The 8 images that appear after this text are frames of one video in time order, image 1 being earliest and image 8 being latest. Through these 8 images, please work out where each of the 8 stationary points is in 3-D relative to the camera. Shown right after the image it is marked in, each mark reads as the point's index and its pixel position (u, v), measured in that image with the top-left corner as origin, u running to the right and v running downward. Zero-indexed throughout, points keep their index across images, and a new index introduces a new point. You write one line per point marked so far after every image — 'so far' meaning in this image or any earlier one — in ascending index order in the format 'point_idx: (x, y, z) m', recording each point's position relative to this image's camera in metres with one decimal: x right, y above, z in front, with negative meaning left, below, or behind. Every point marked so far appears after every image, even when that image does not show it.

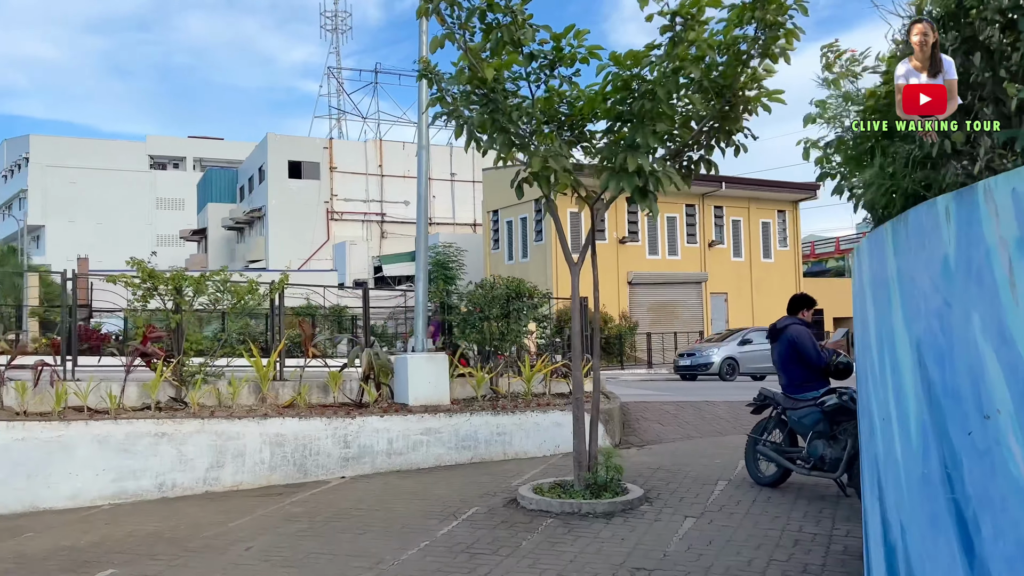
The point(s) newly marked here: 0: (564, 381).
0: (+0.7, -1.3, +11.2) m
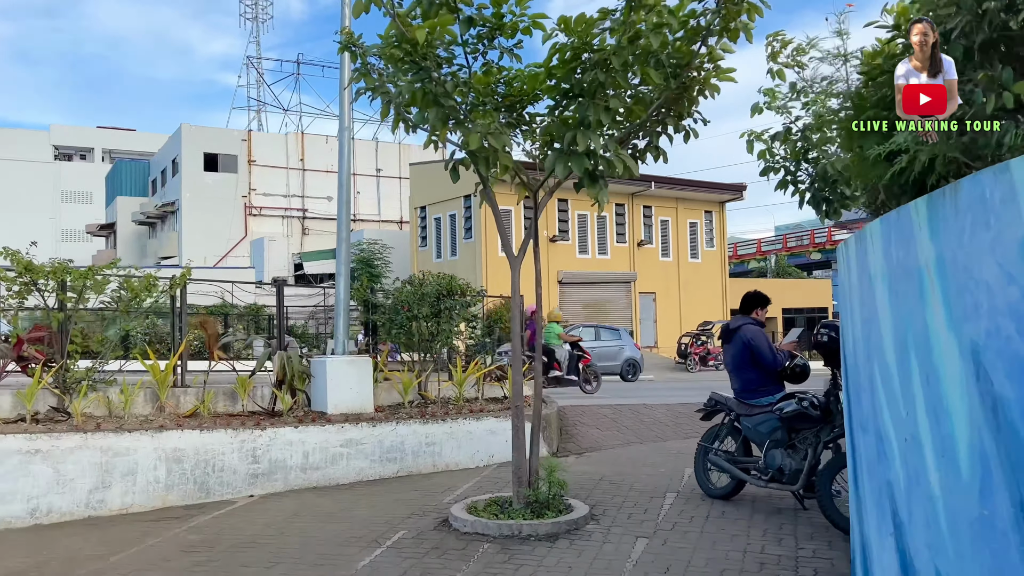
0: (-0.2, -1.3, +10.5) m
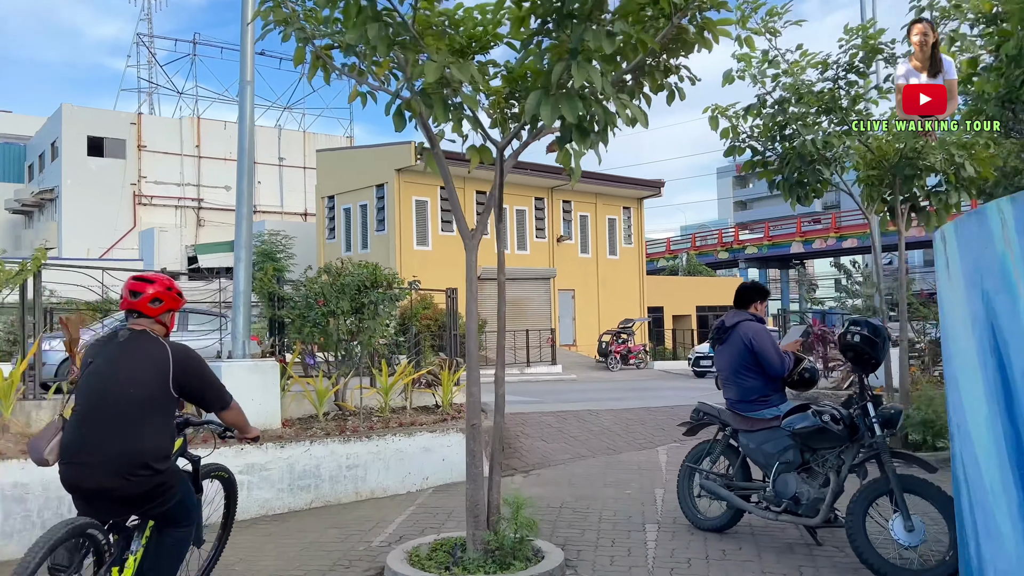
0: (-0.9, -1.2, +9.1) m
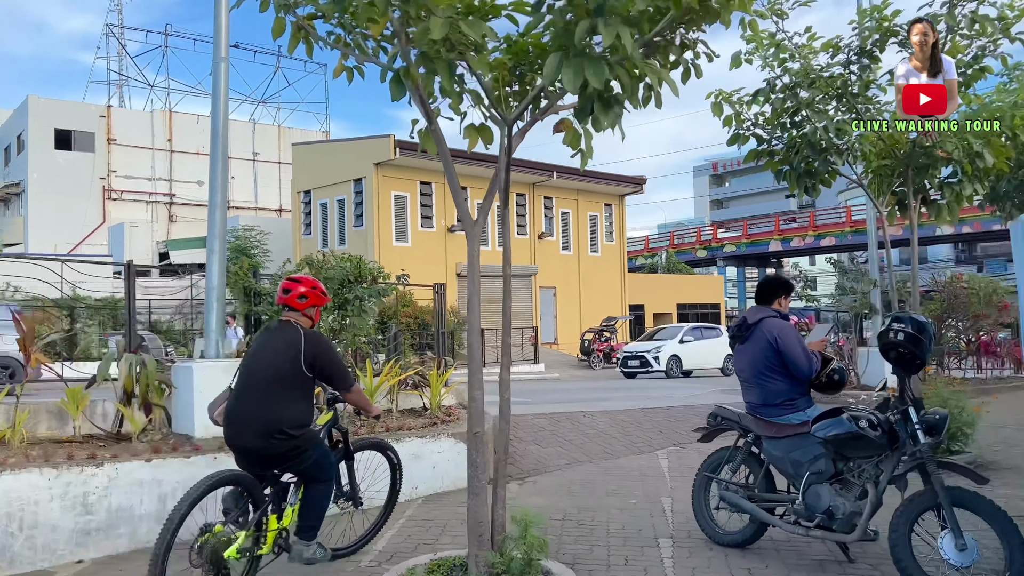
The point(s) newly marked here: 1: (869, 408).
0: (-1.0, -1.1, +8.5) m
1: (+2.1, -0.7, +4.8) m
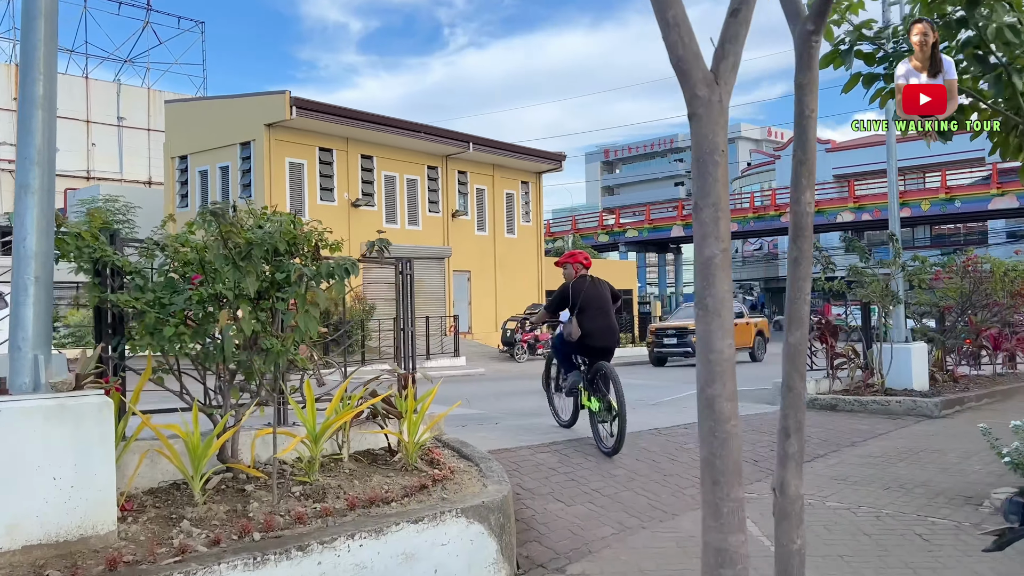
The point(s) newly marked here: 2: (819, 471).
0: (-0.9, -1.0, +5.5) m
1: (+2.7, -0.6, +2.3) m
2: (+2.8, -1.6, +7.2) m
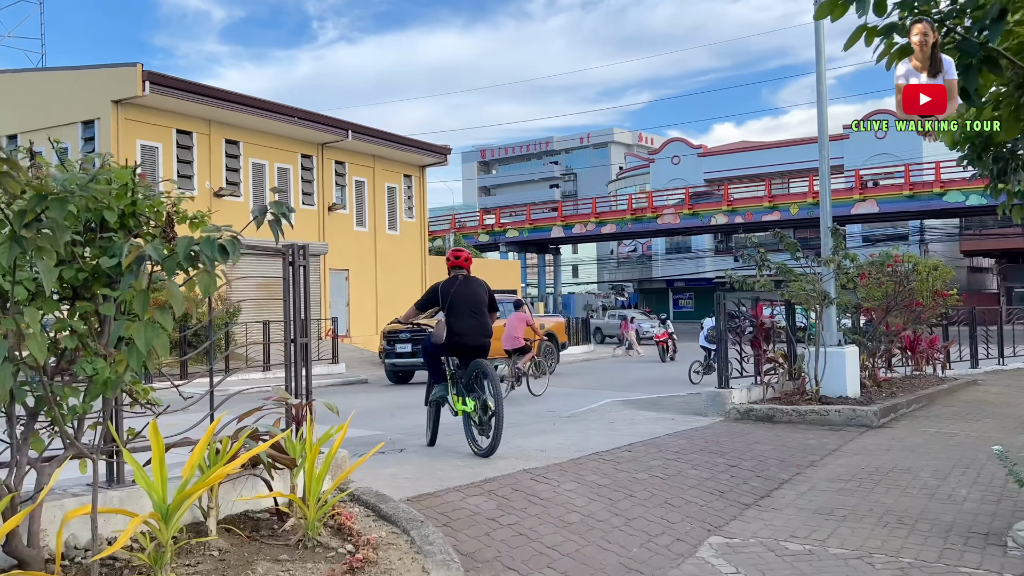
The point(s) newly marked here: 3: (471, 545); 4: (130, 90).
0: (-1.2, -0.9, +3.9) m
1: (+2.9, -0.6, +1.2) m
2: (+2.2, -1.6, +6.1) m
3: (-0.2, -1.4, +4.6) m
4: (-9.0, +4.7, +19.0) m
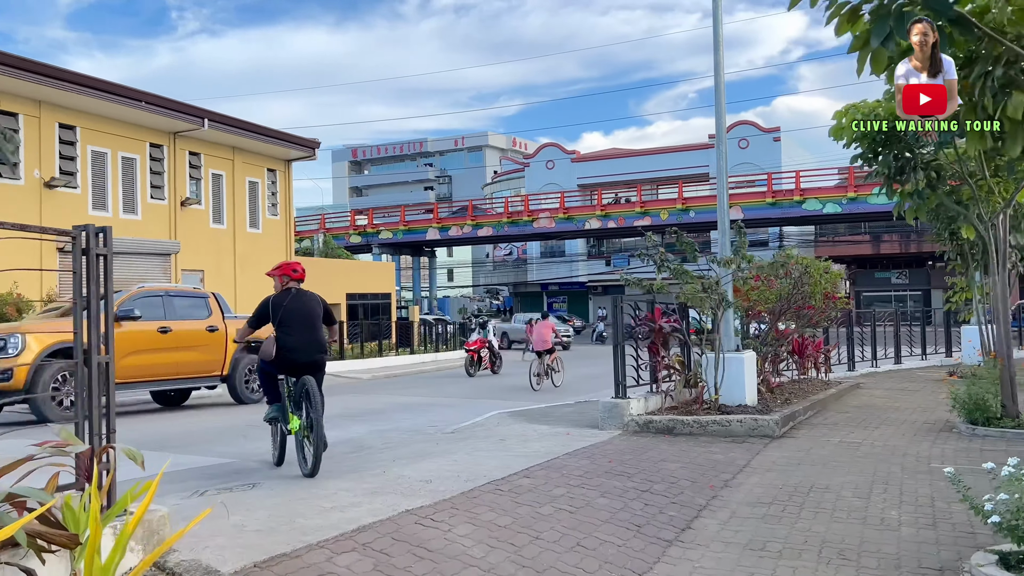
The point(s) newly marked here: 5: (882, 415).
0: (-1.6, -0.9, +2.6) m
1: (+2.9, -0.6, +0.6) m
2: (+1.4, -1.6, +5.3) m
3: (-0.7, -1.4, +3.4) m
4: (-11.7, +4.6, +16.3) m
5: (+4.7, -1.6, +10.3) m
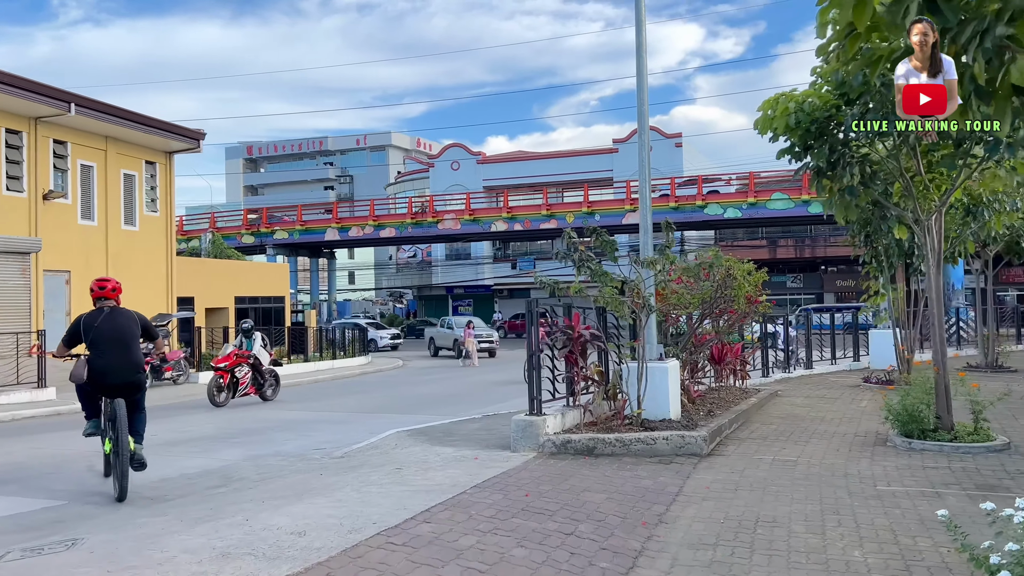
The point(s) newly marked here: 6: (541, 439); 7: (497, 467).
0: (-1.8, -0.9, +1.3) m
1: (+2.9, -0.6, -0.1) m
2: (+0.8, -1.6, +4.3) m
3: (-1.1, -1.4, +2.2) m
4: (-13.4, +4.6, +13.7) m
5: (+3.6, -1.7, +9.7) m
6: (+0.3, -1.5, +7.9) m
7: (-0.1, -1.6, +7.1) m
